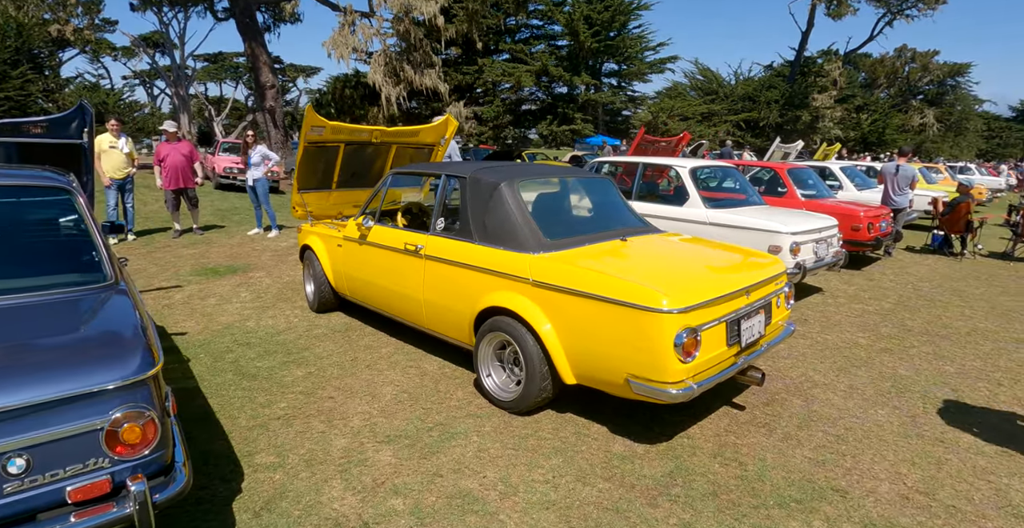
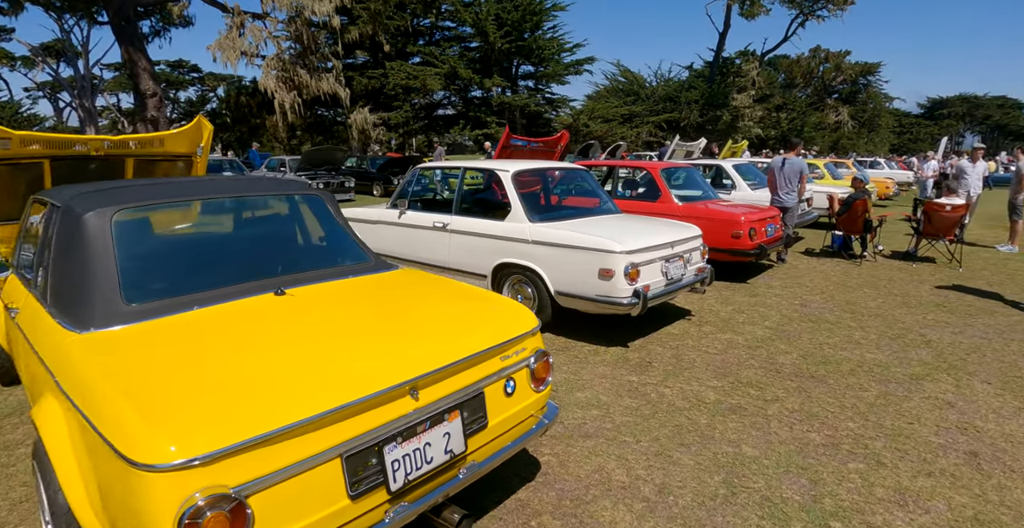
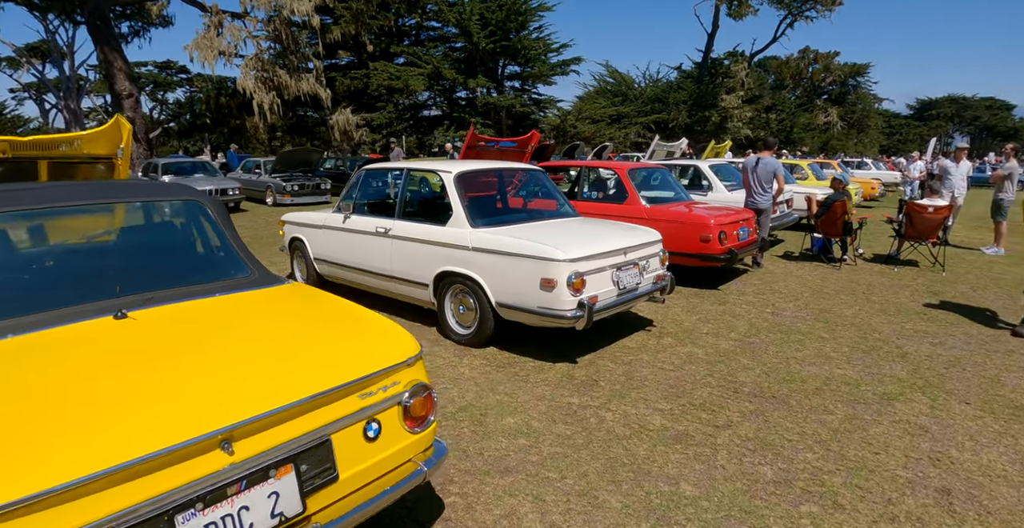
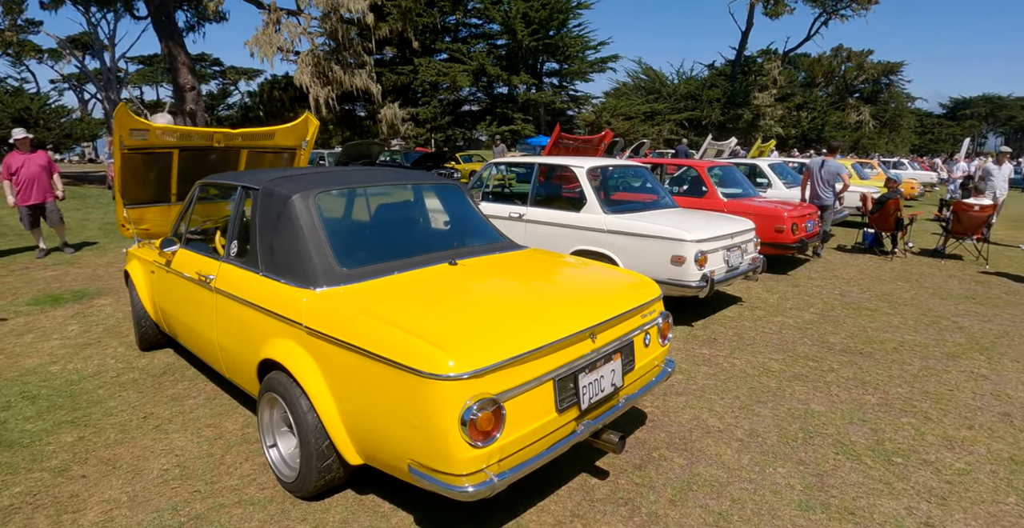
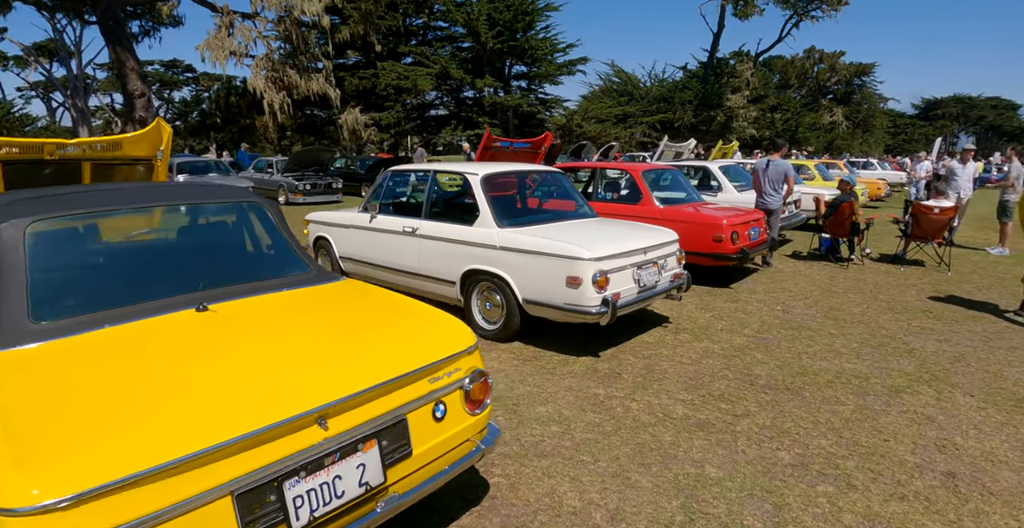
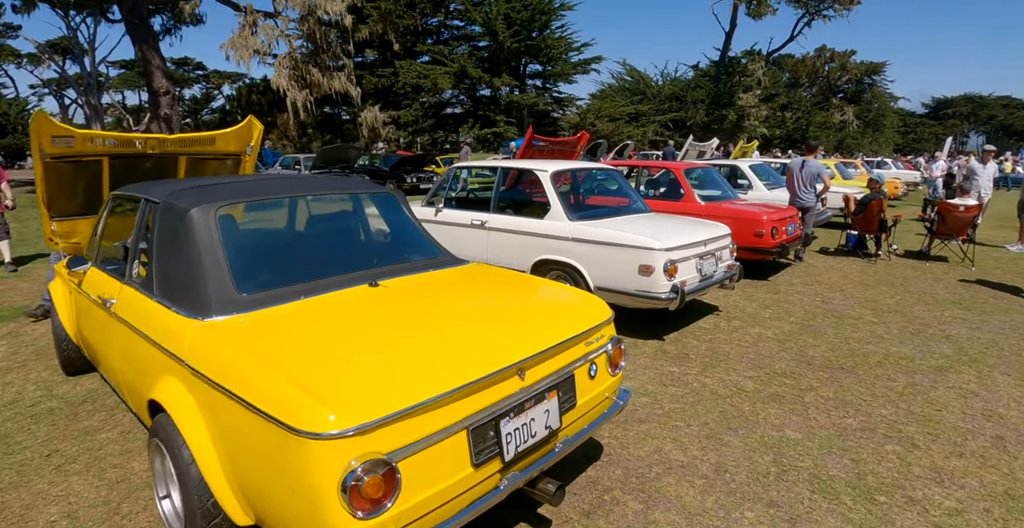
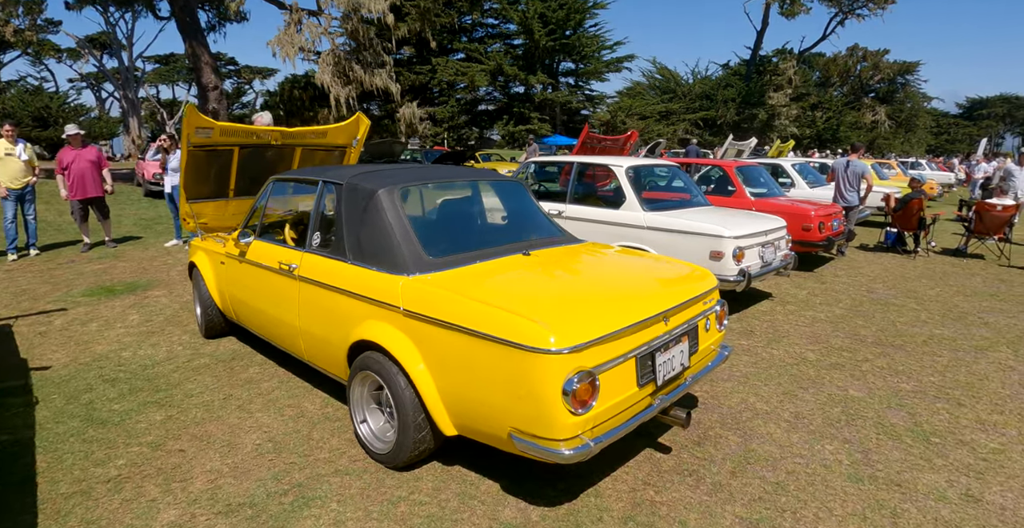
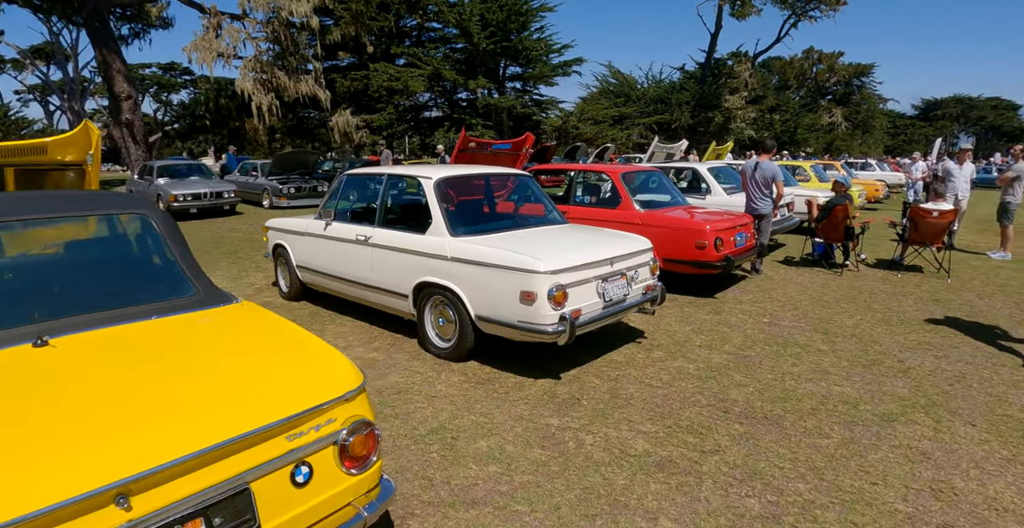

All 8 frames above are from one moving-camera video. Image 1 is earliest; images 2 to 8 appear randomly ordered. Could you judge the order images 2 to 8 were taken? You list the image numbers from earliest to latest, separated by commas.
7, 4, 6, 2, 5, 3, 8
